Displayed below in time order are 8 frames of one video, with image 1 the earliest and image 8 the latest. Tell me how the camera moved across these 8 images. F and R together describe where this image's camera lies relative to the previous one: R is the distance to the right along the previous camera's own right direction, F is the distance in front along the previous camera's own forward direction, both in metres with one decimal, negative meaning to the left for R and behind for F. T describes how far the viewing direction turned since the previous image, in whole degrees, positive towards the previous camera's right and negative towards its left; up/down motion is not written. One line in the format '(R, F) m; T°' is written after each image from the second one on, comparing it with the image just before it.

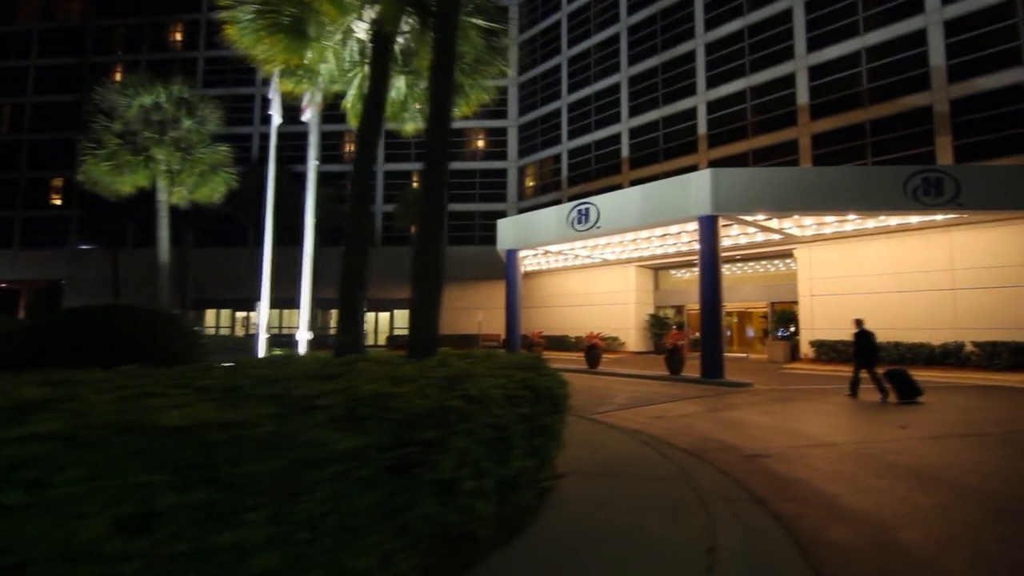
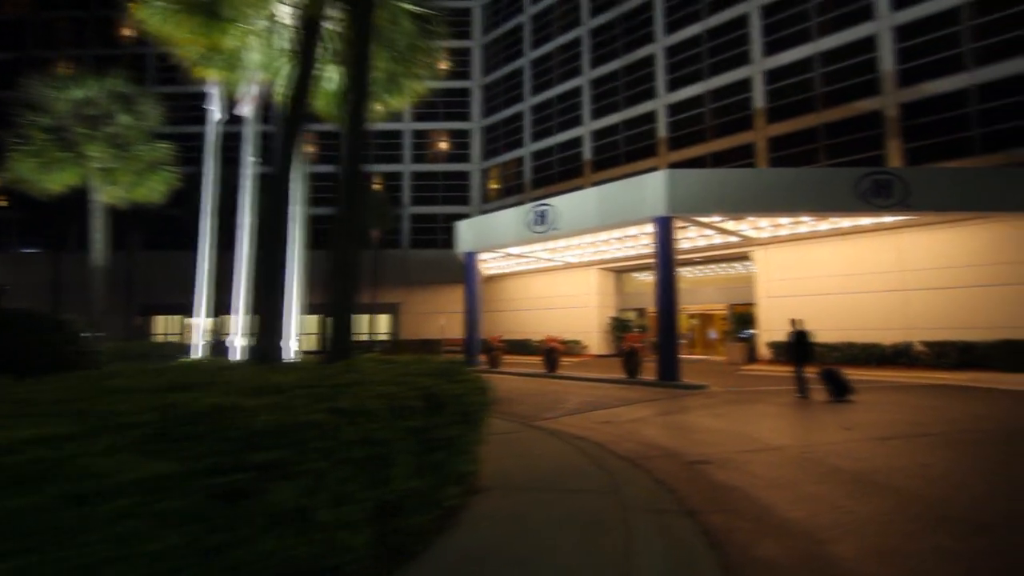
(+0.6, +0.5) m; +3°
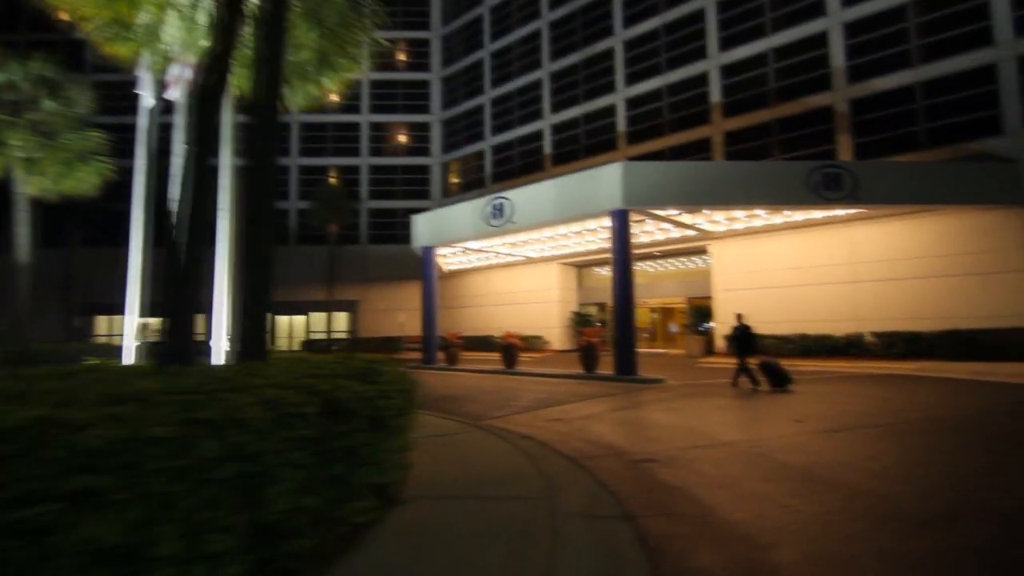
(+0.4, +0.4) m; +3°
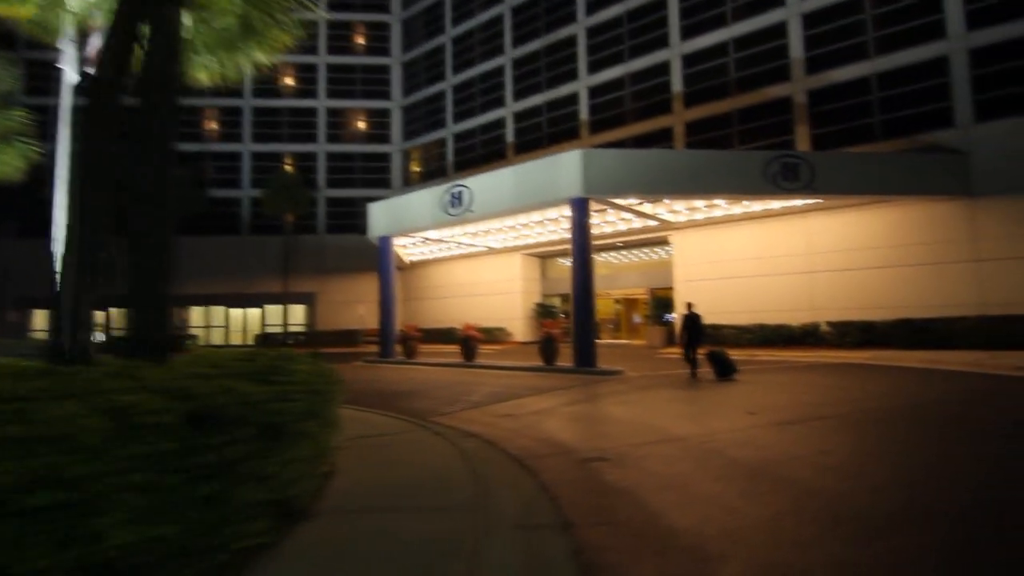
(+0.4, +0.5) m; +3°
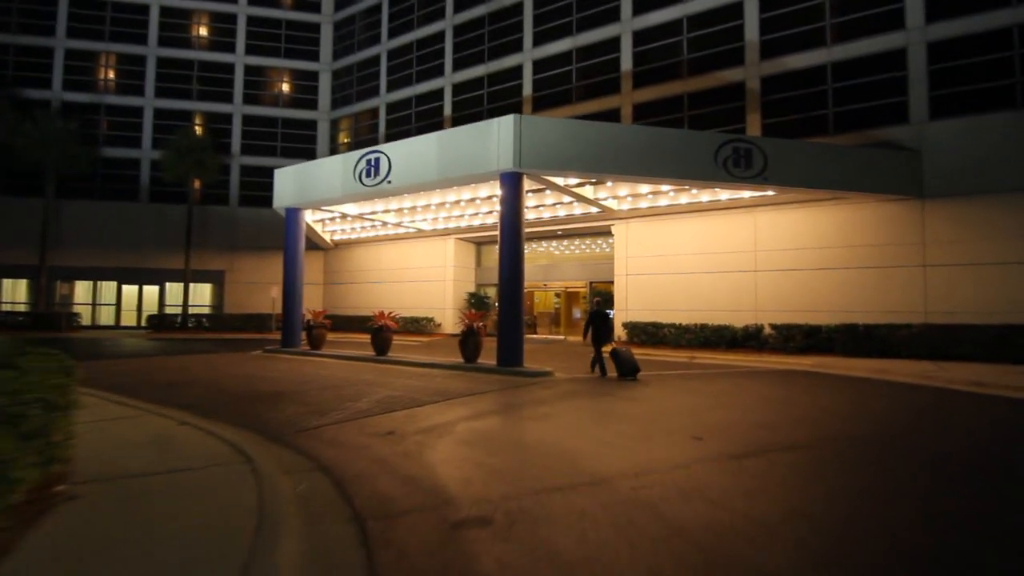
(+0.8, +2.2) m; +6°
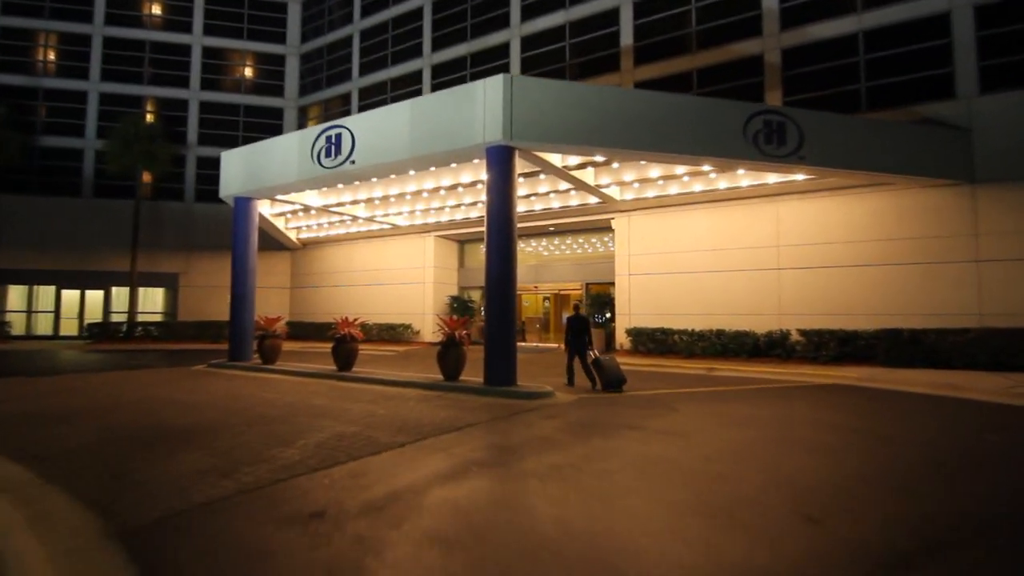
(-0.1, +2.8) m; +2°
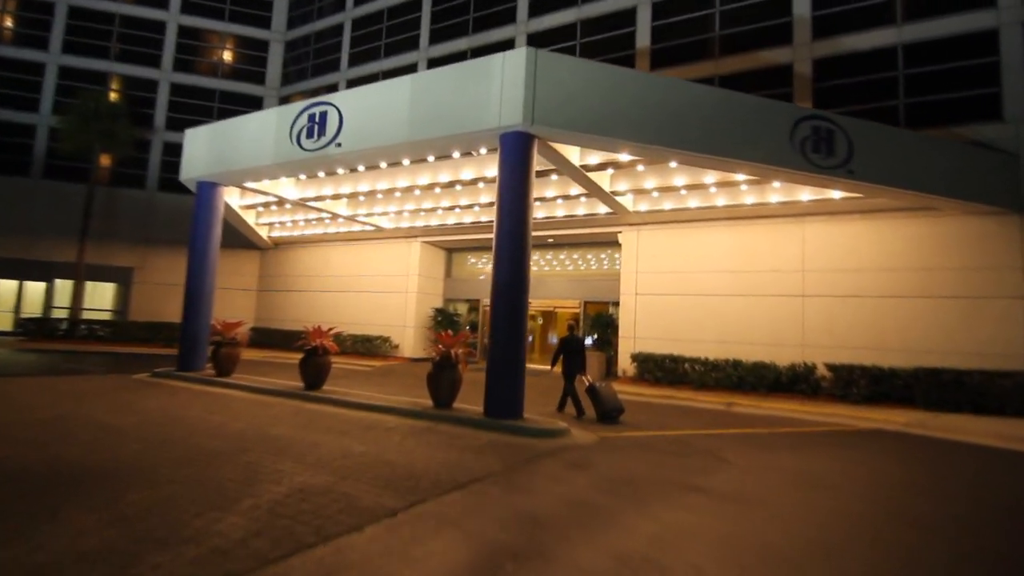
(-0.7, +2.0) m; +3°
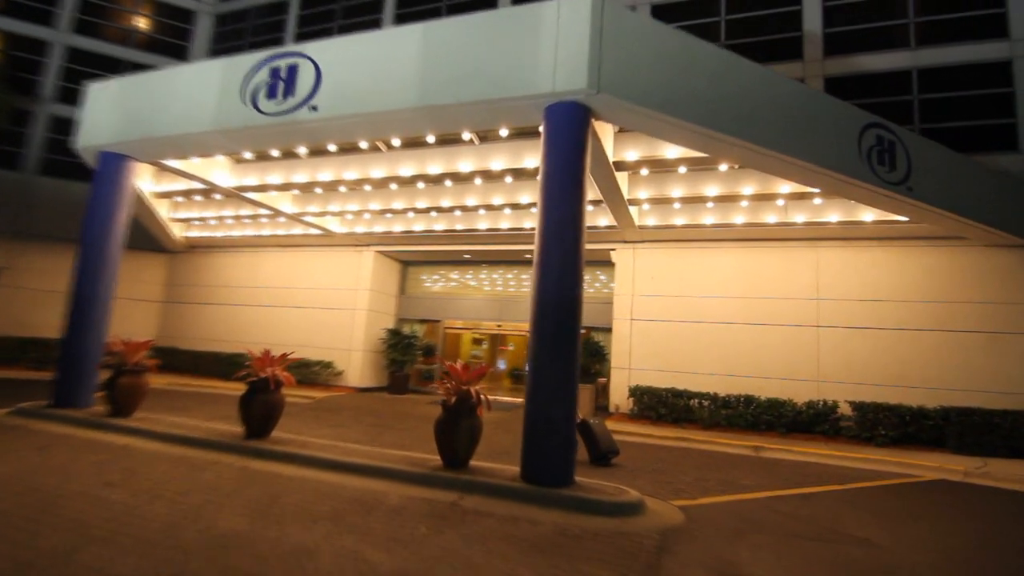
(-1.8, +2.7) m; +8°
